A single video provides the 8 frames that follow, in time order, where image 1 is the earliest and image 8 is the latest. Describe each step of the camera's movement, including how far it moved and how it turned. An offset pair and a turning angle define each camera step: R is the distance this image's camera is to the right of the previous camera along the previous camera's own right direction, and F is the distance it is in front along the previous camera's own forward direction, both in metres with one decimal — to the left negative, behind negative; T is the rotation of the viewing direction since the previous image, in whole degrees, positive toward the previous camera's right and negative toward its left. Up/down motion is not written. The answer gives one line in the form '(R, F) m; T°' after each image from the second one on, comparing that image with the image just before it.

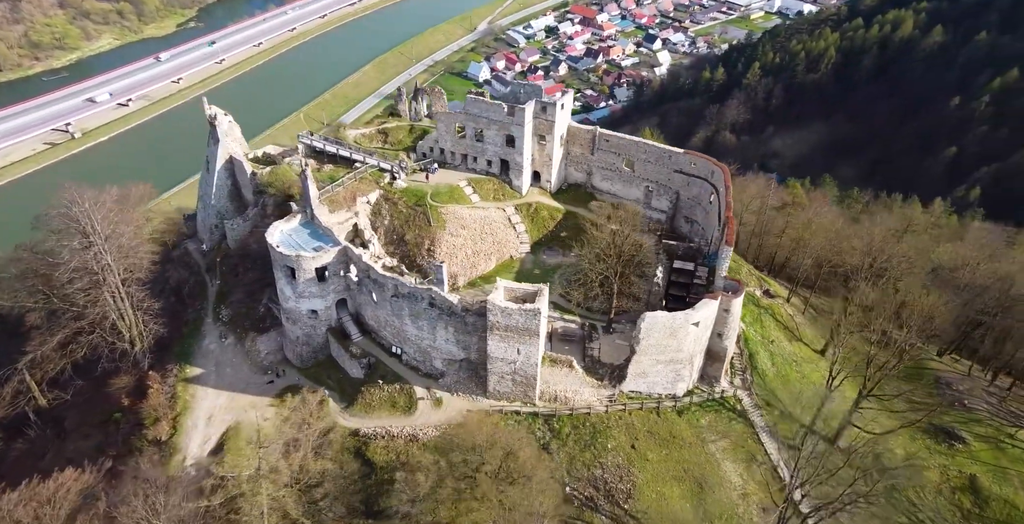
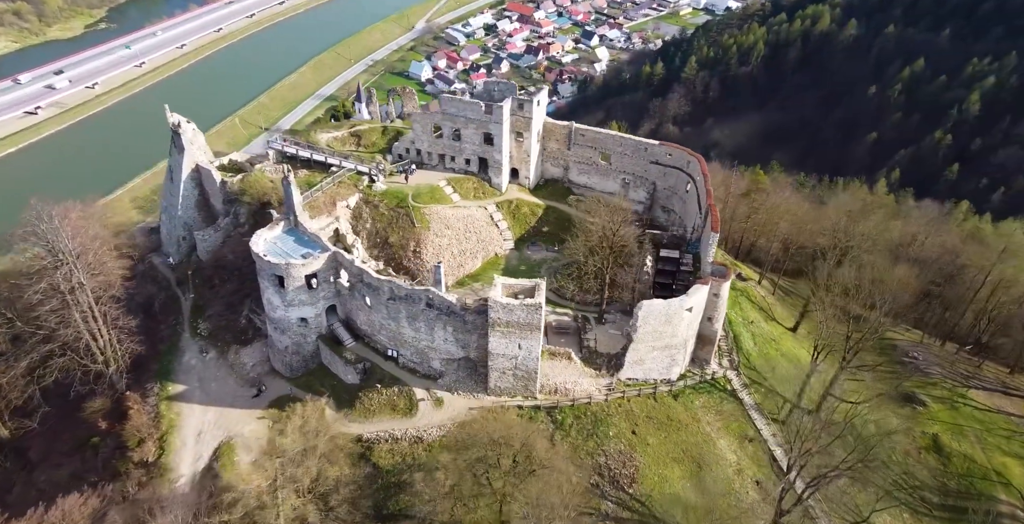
(-1.6, -0.1) m; +4°
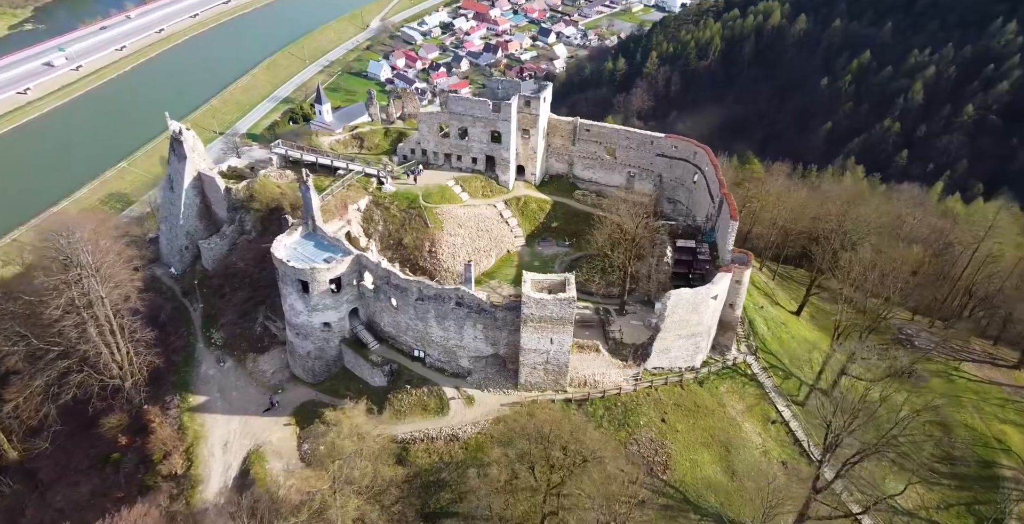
(-2.1, -0.1) m; +2°
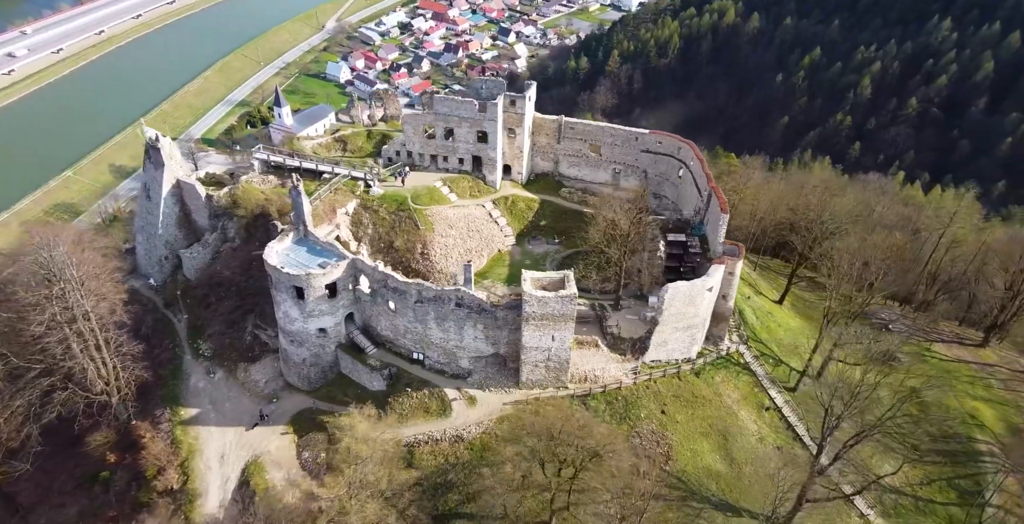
(-1.1, 0.0) m; +3°
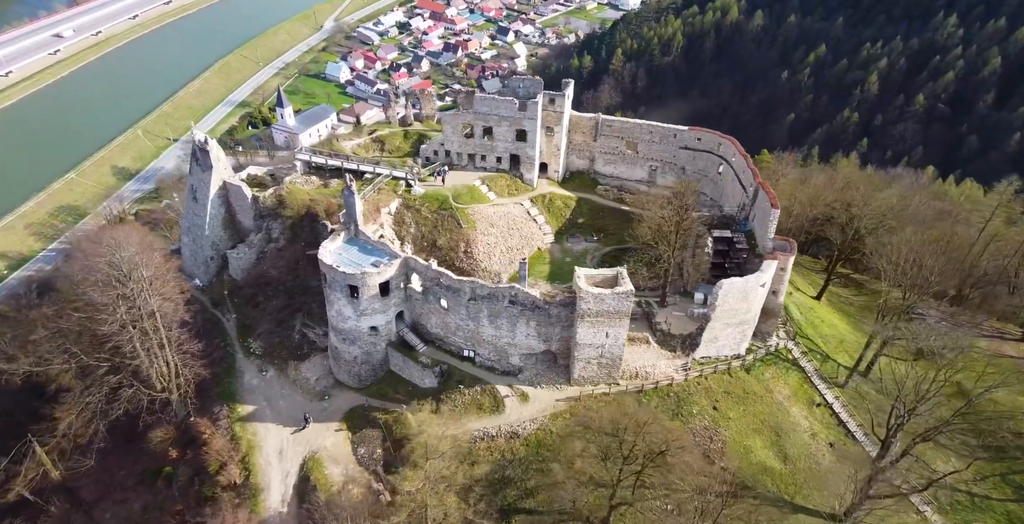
(-1.7, -0.2) m; -1°
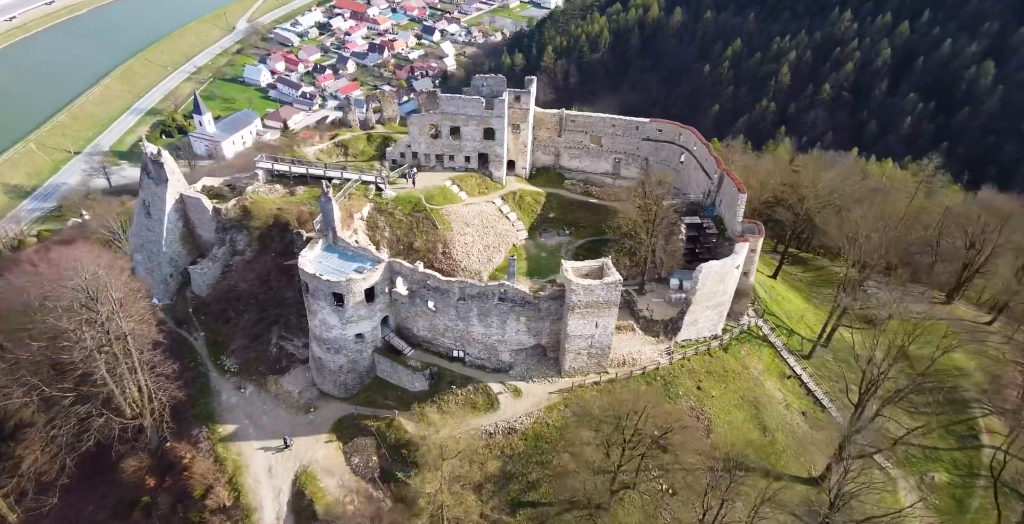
(-1.6, -0.1) m; +5°
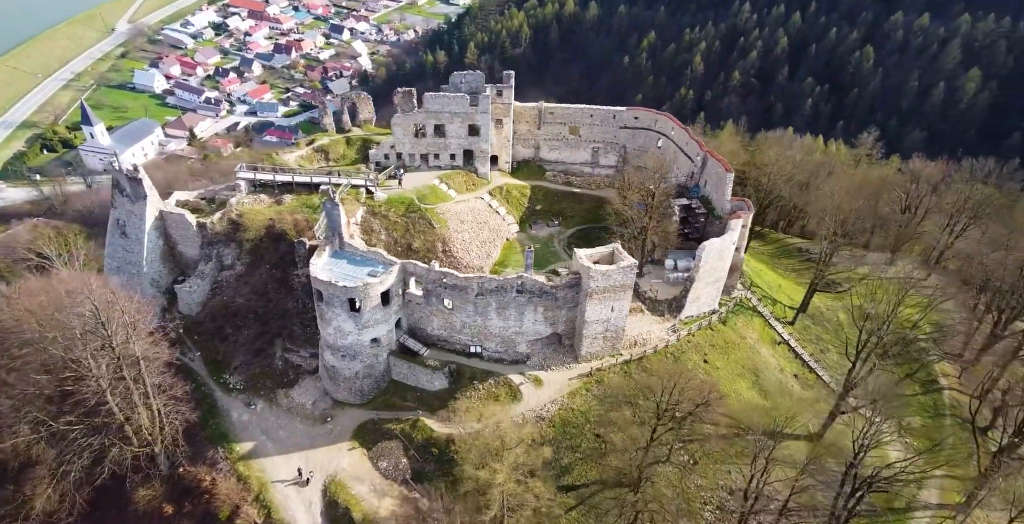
(-2.9, -0.3) m; +5°
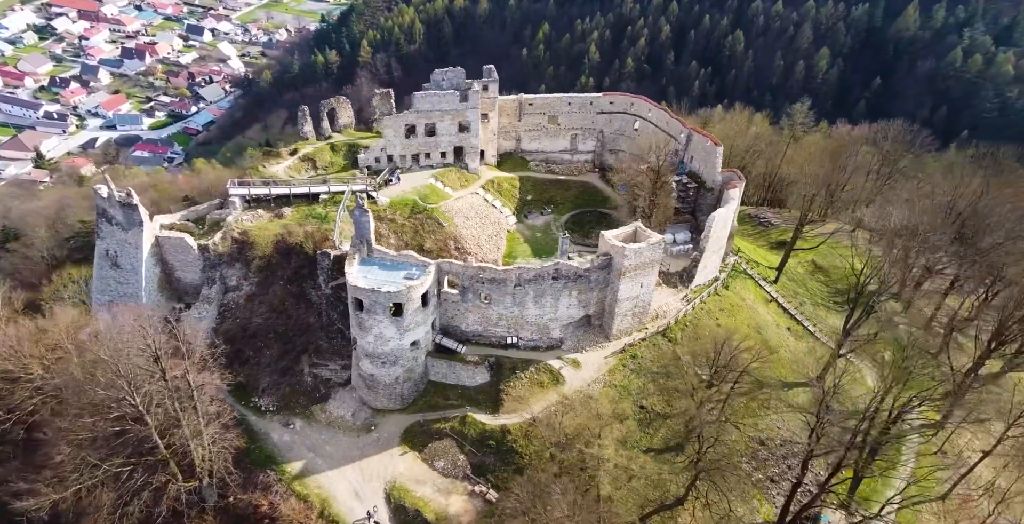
(-4.6, -0.6) m; +7°
